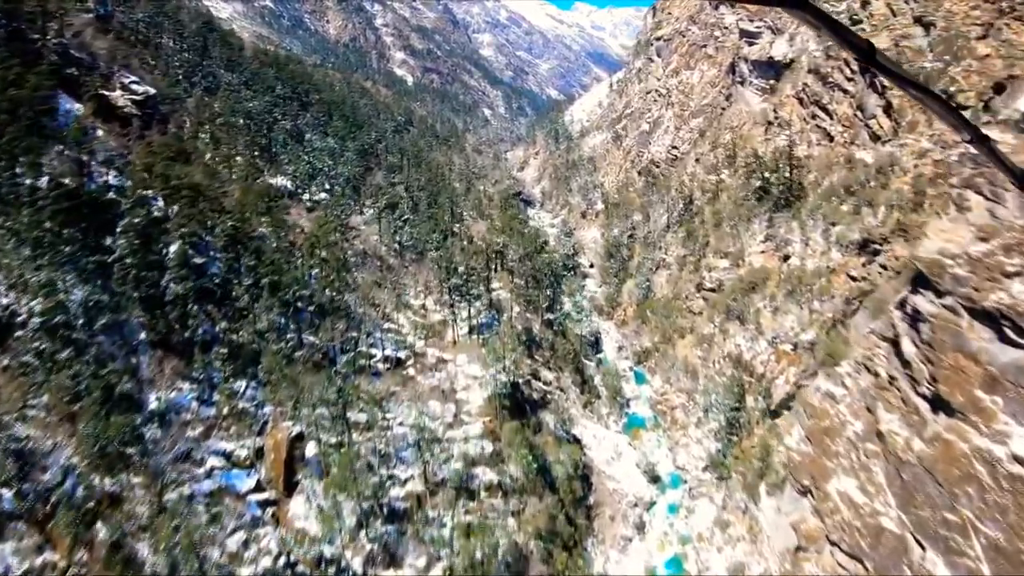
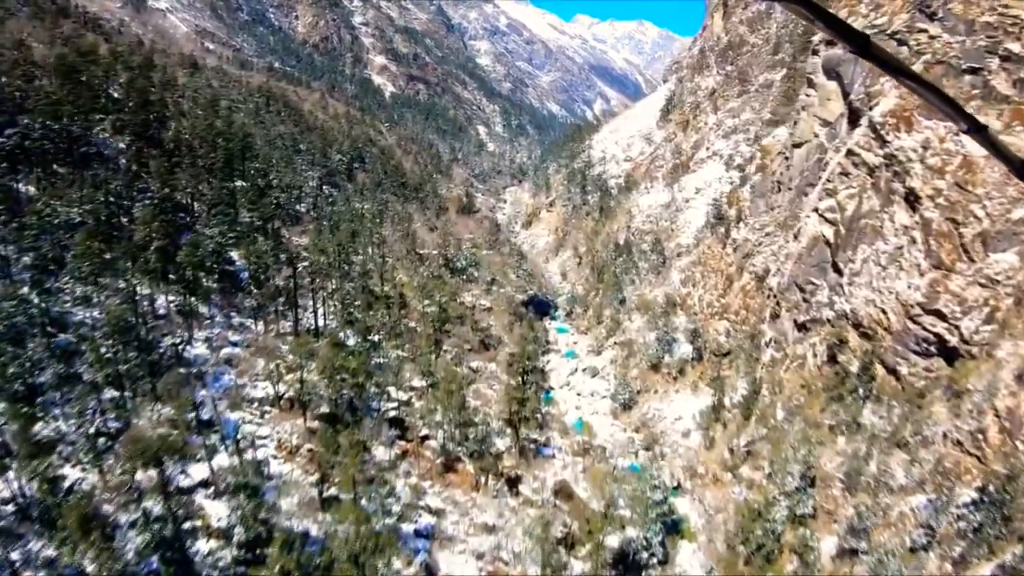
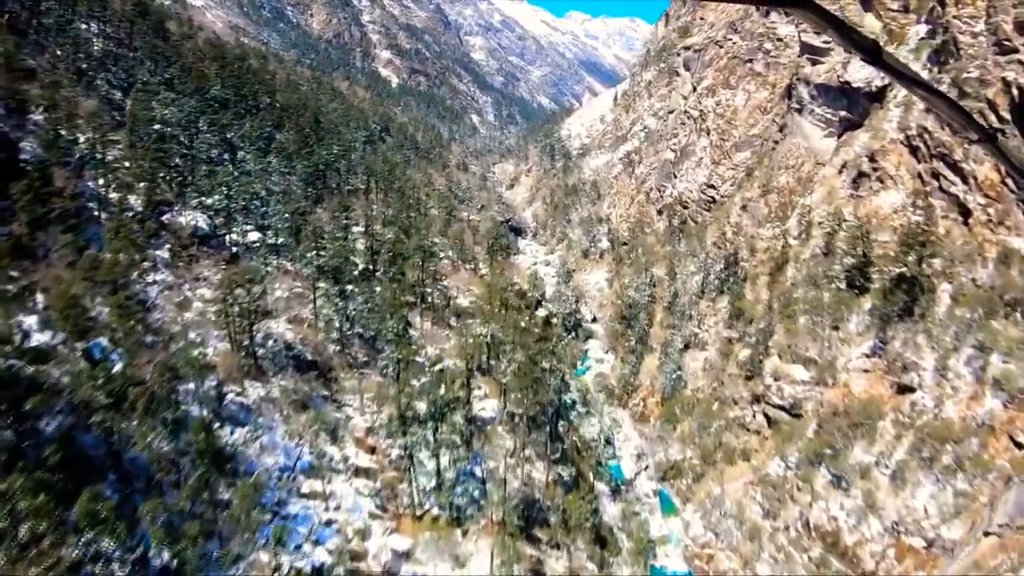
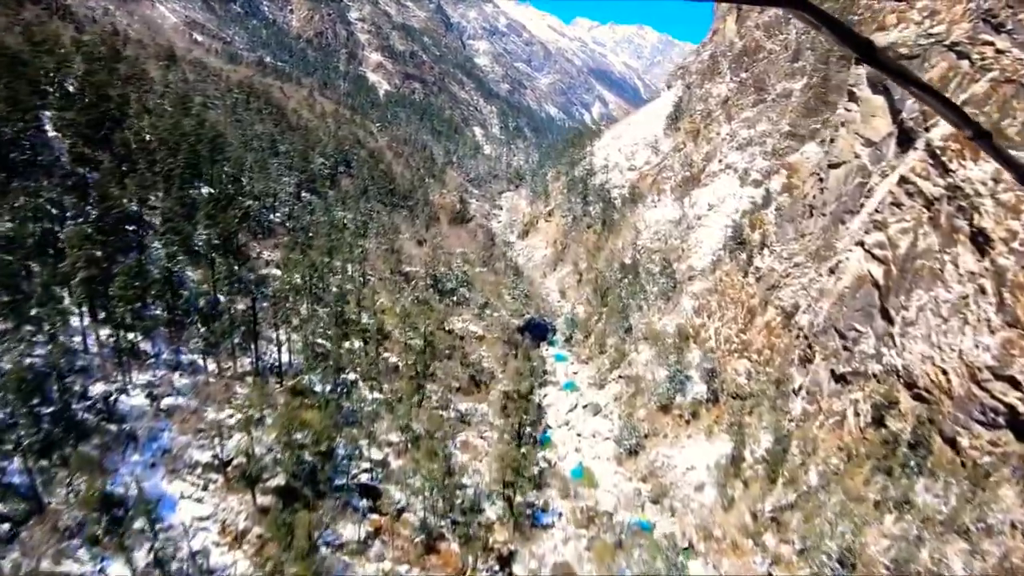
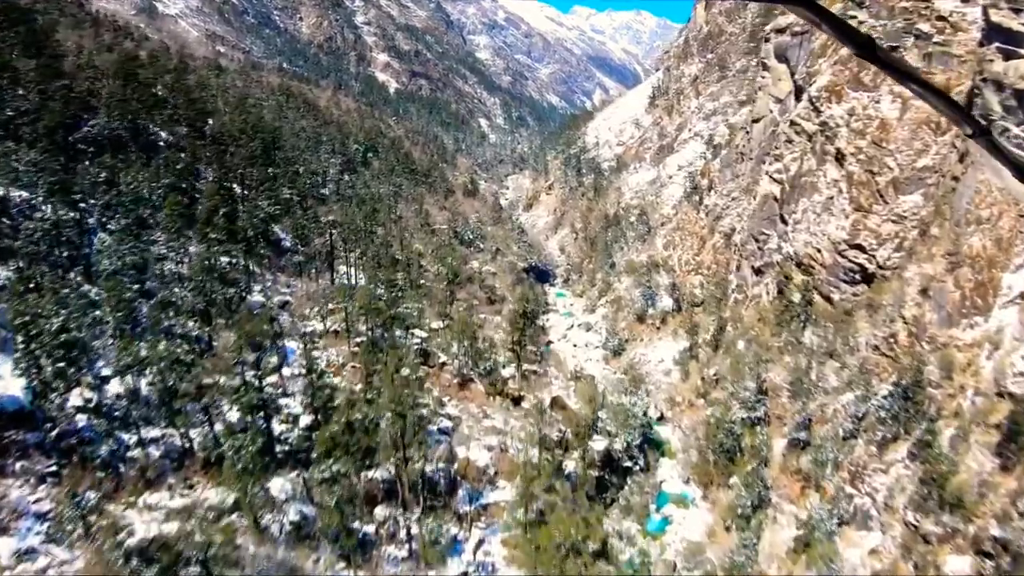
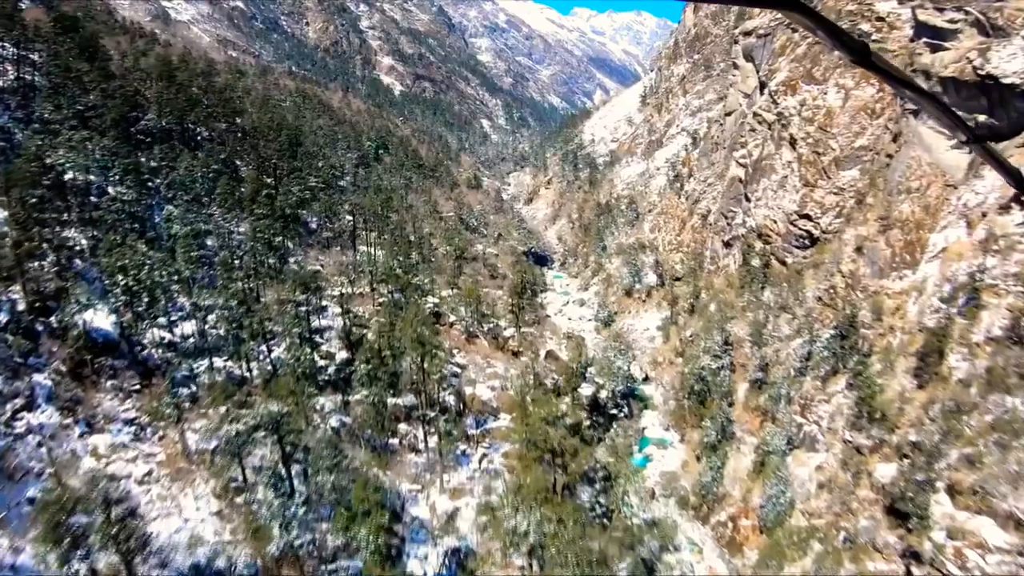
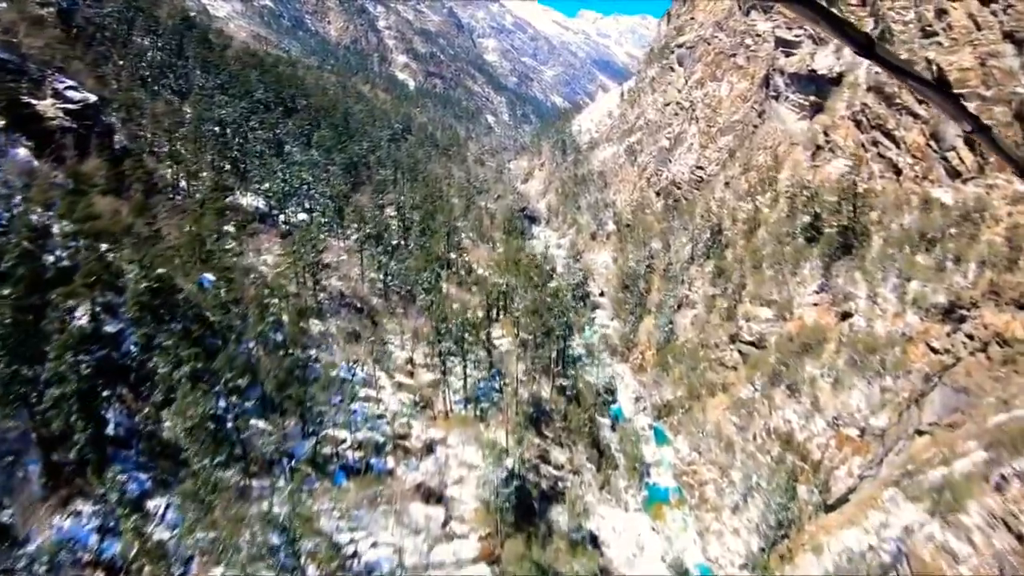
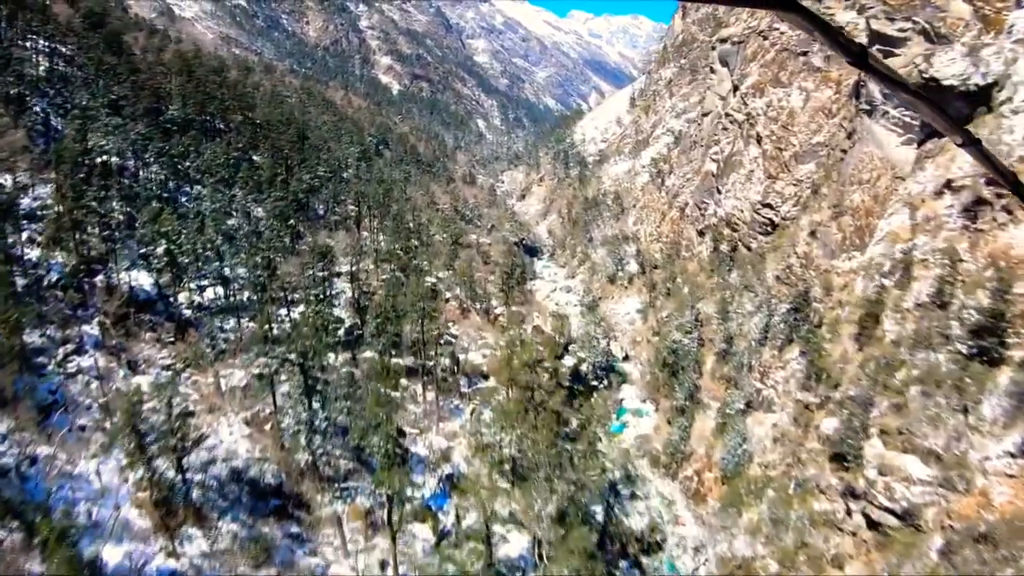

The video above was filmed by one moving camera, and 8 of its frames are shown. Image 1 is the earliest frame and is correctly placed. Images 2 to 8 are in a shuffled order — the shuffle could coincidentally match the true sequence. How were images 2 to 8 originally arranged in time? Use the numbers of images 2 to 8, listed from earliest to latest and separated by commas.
7, 3, 8, 6, 5, 2, 4
